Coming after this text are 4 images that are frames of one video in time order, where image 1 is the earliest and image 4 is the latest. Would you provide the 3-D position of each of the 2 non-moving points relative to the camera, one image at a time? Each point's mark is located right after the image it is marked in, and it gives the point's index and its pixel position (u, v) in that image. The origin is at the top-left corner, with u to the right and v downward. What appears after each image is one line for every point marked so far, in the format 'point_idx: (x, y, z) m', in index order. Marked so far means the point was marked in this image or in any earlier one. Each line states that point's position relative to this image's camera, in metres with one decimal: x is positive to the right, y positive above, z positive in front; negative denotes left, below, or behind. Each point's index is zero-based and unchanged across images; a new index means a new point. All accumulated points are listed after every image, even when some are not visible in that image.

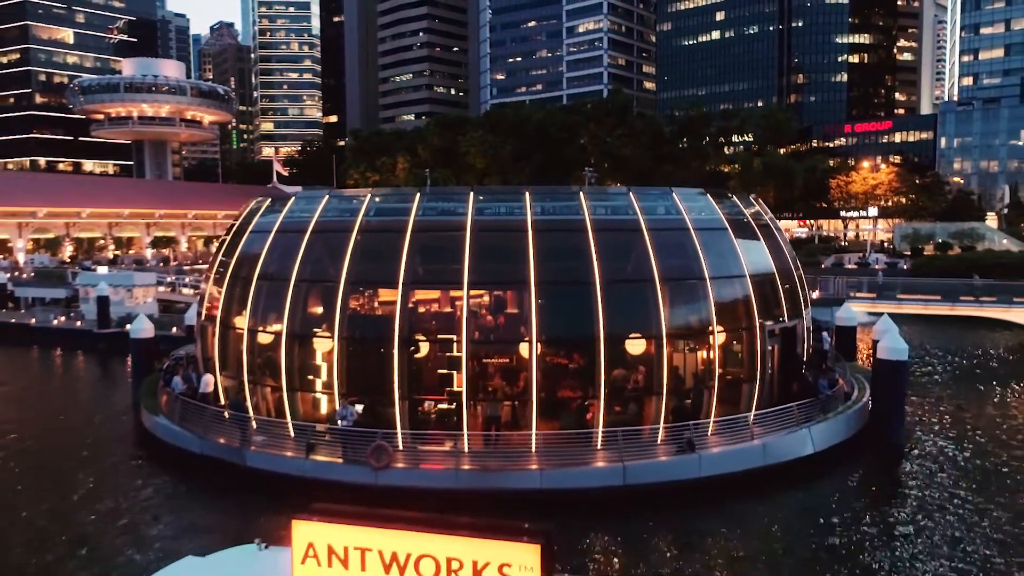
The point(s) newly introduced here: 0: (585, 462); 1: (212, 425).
0: (+1.6, -3.7, +16.8) m
1: (-7.4, -3.4, +19.3) m
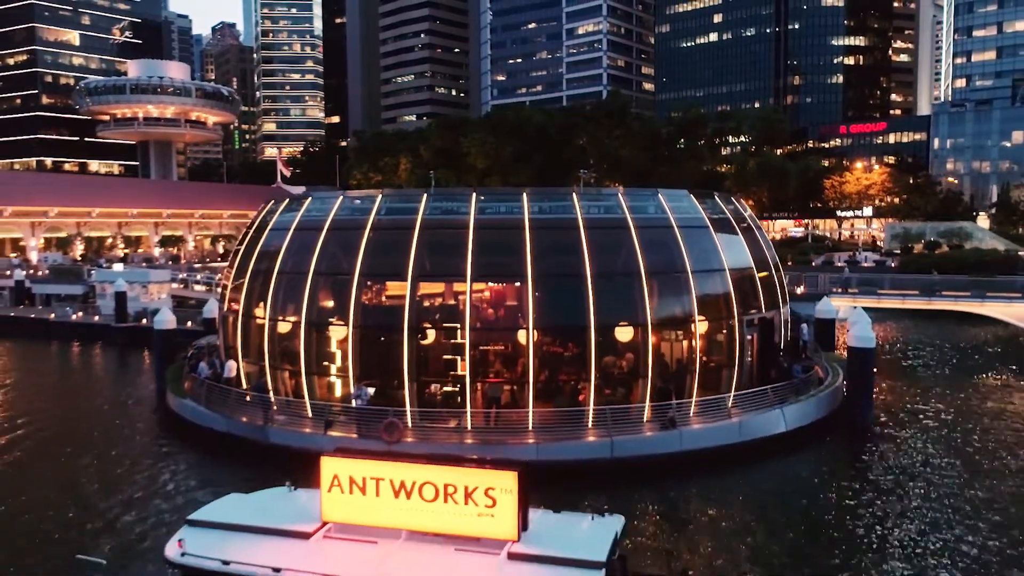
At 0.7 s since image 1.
0: (+1.5, -3.5, +18.6) m
1: (-7.4, -3.2, +21.0) m
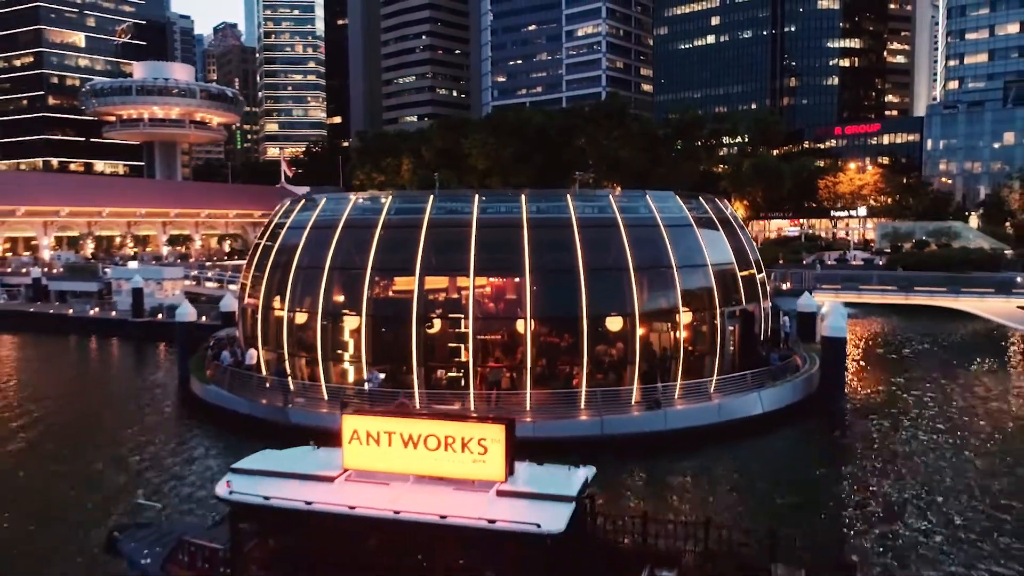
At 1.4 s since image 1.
0: (+1.5, -3.4, +20.4) m
1: (-7.4, -3.0, +22.9) m
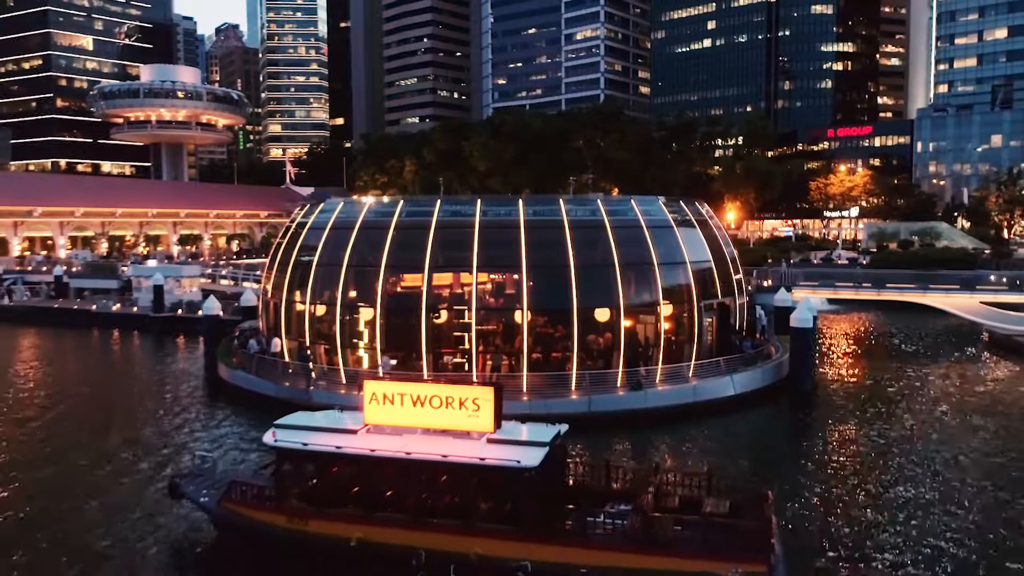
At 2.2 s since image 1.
0: (+1.5, -3.2, +23.0) m
1: (-7.5, -2.8, +25.4) m
